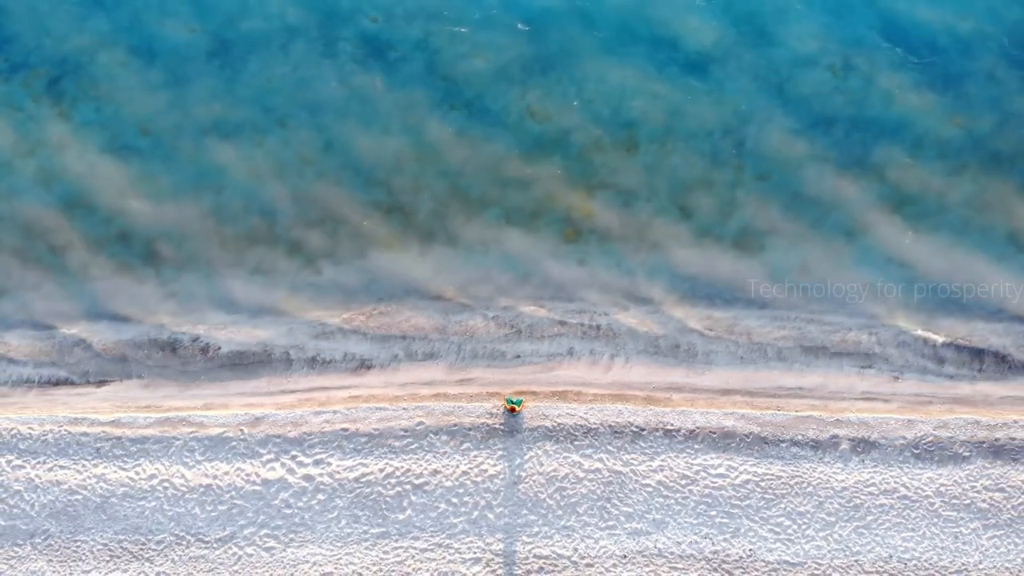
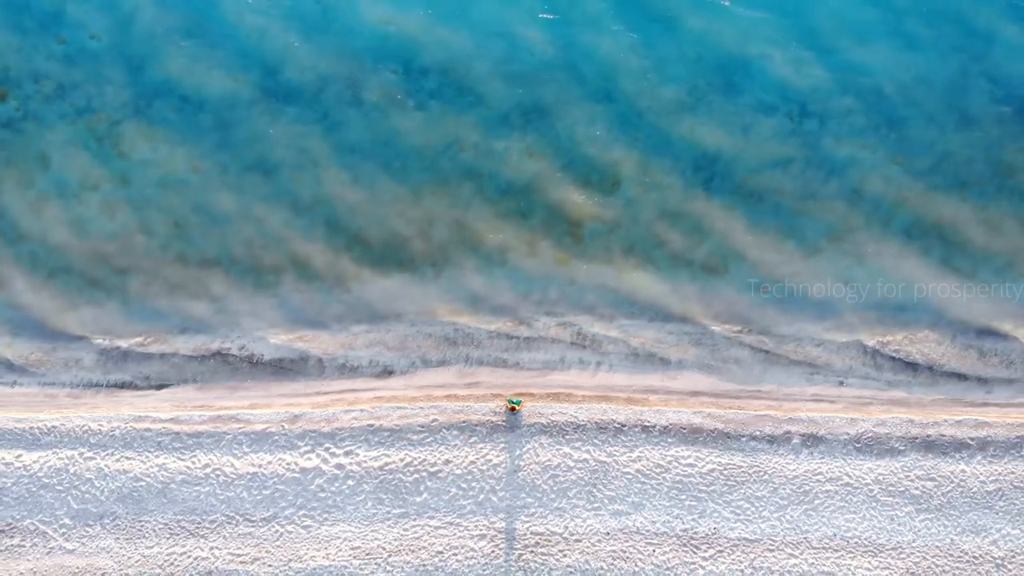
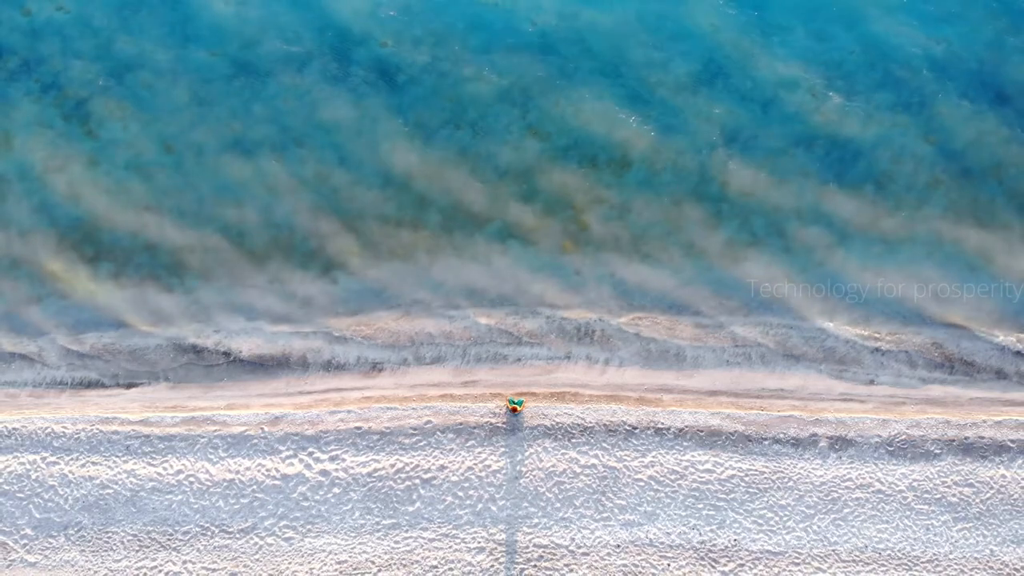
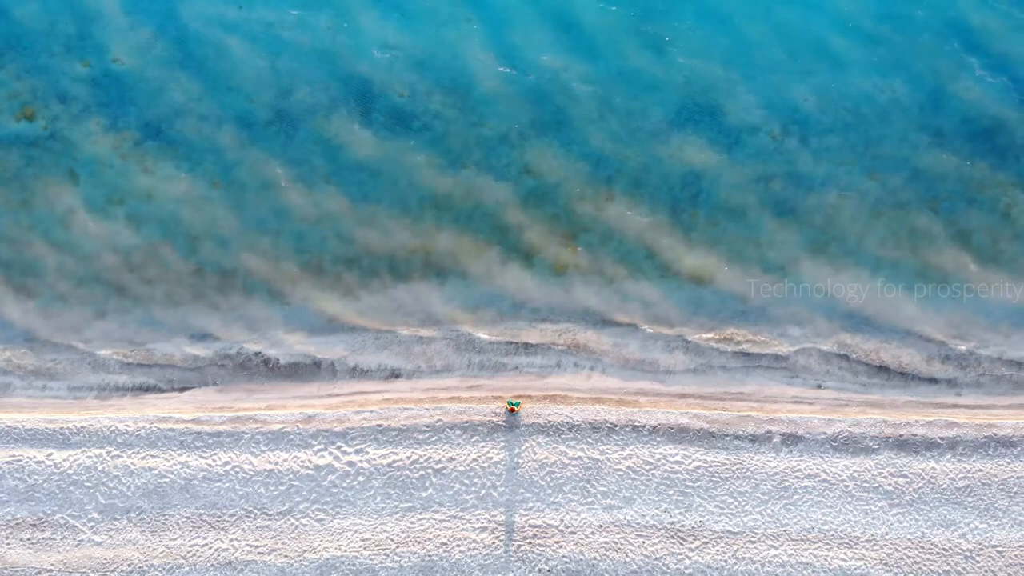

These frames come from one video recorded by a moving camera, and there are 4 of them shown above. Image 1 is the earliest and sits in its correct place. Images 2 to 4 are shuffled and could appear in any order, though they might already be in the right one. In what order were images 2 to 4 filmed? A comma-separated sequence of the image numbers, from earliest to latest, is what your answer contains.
3, 2, 4
